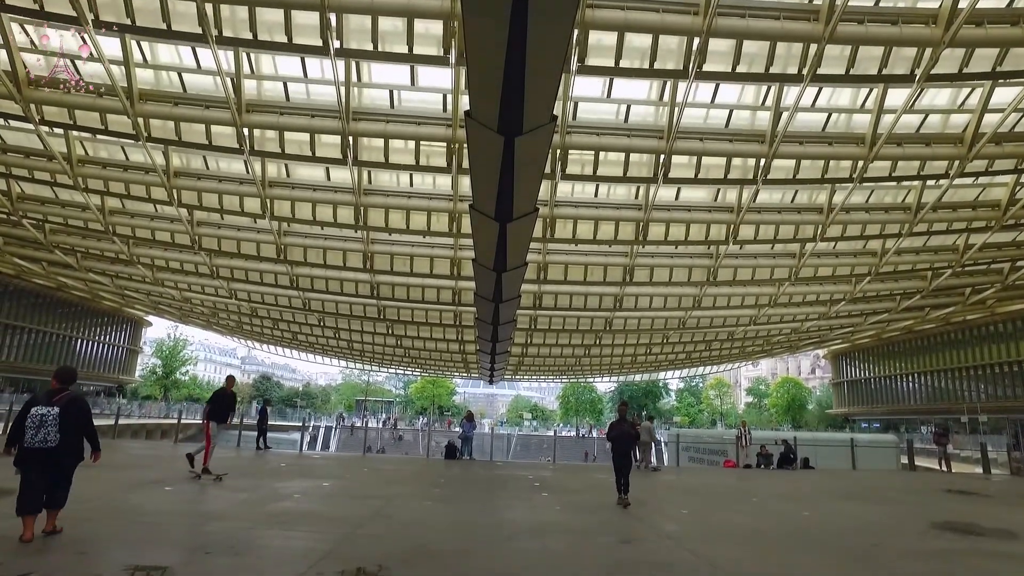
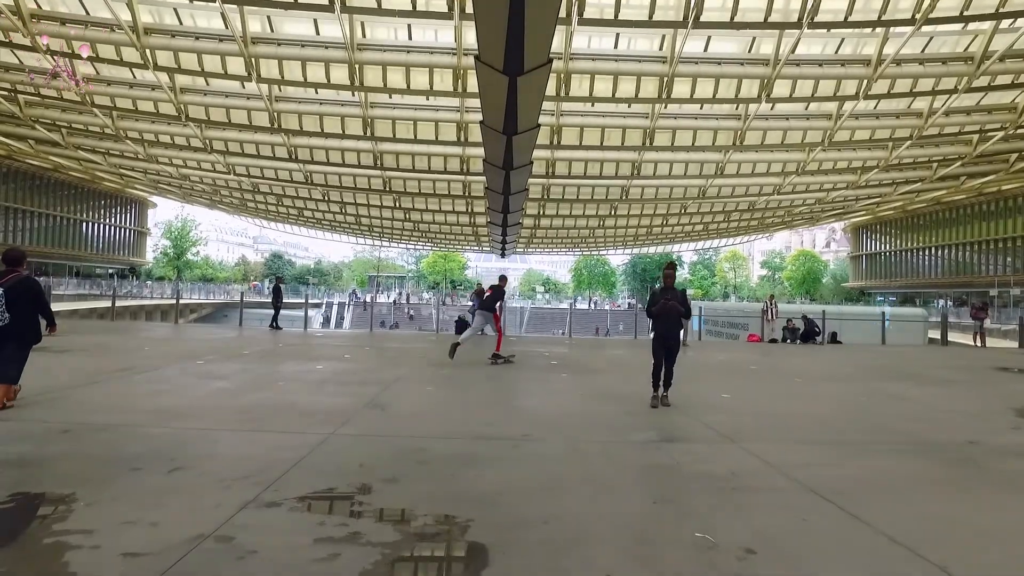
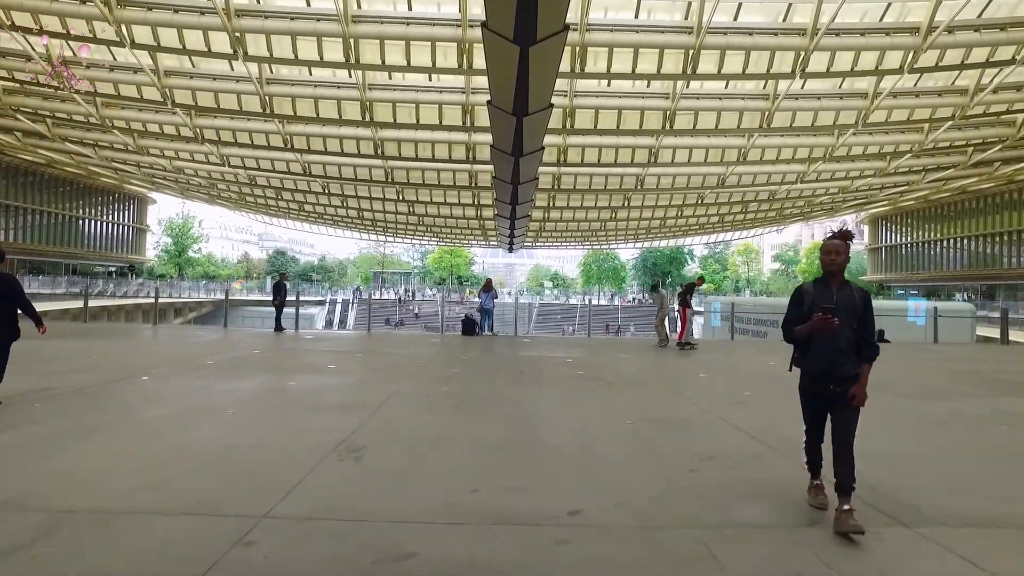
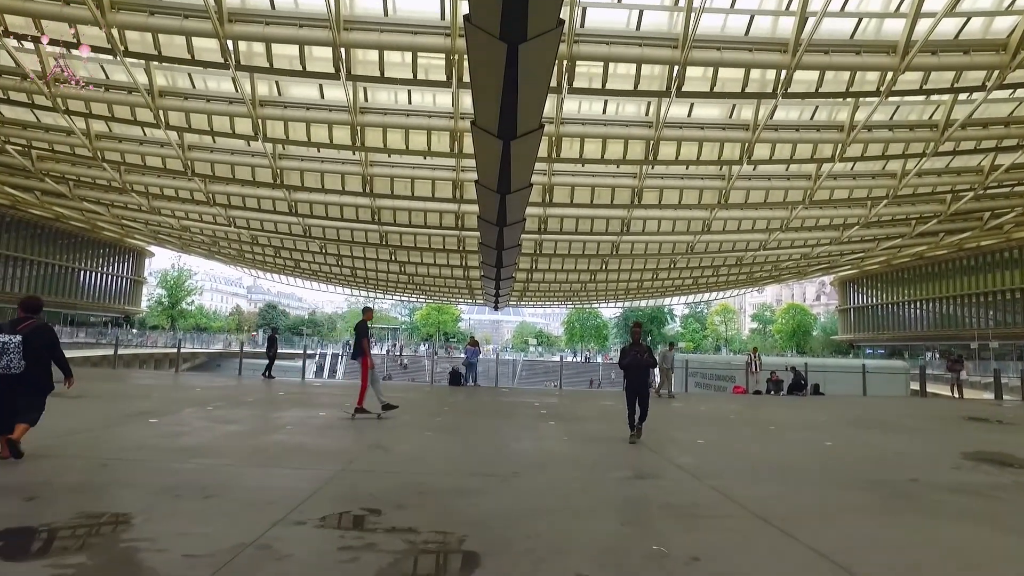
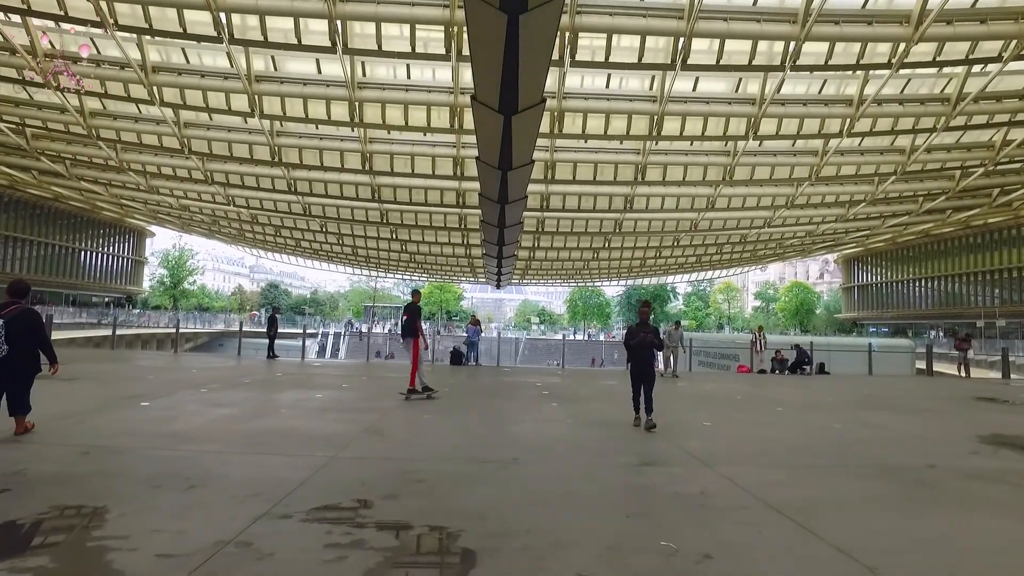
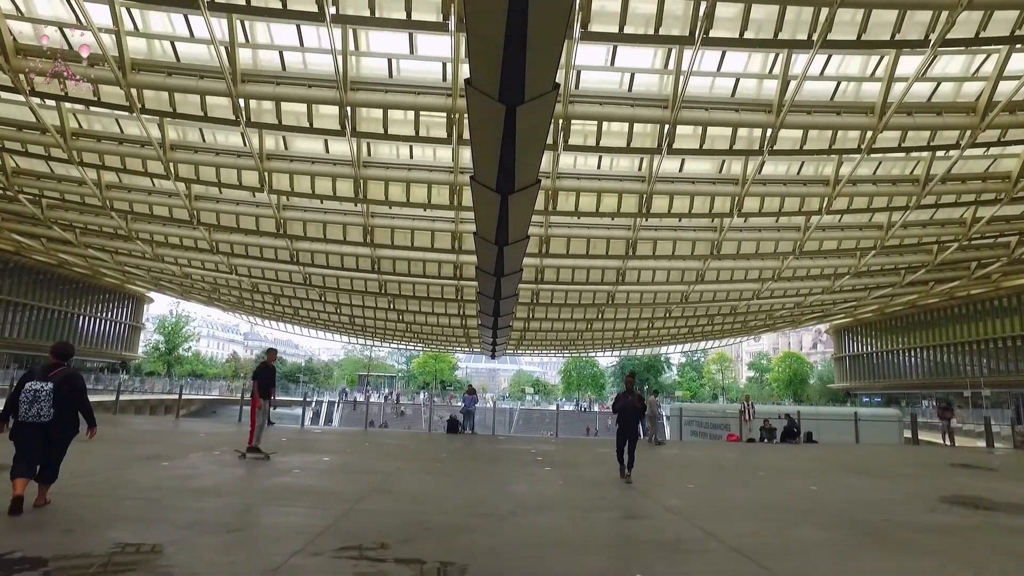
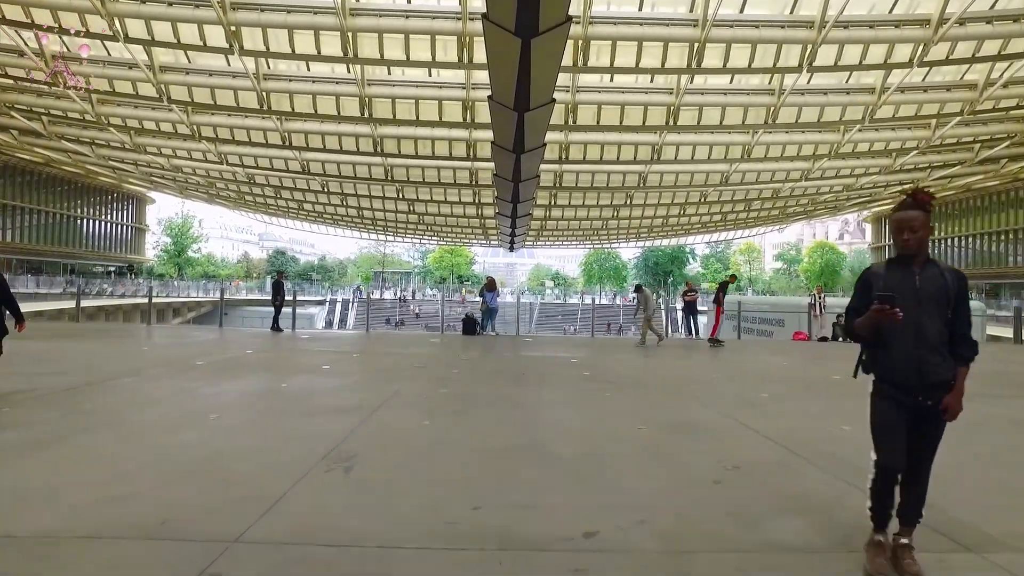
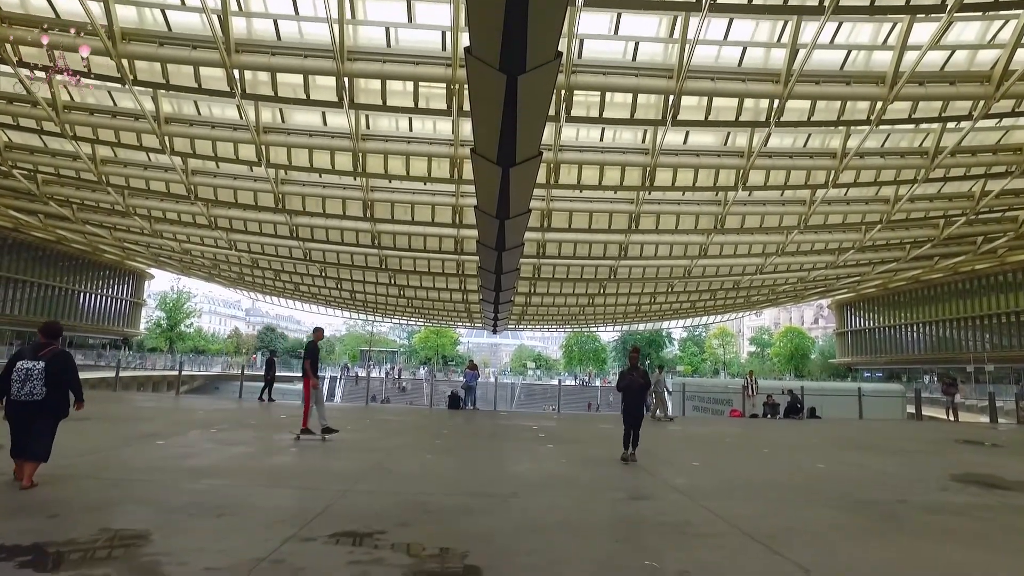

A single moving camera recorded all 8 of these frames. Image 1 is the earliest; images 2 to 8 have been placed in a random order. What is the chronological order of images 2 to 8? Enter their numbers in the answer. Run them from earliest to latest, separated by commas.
6, 8, 4, 5, 2, 3, 7
